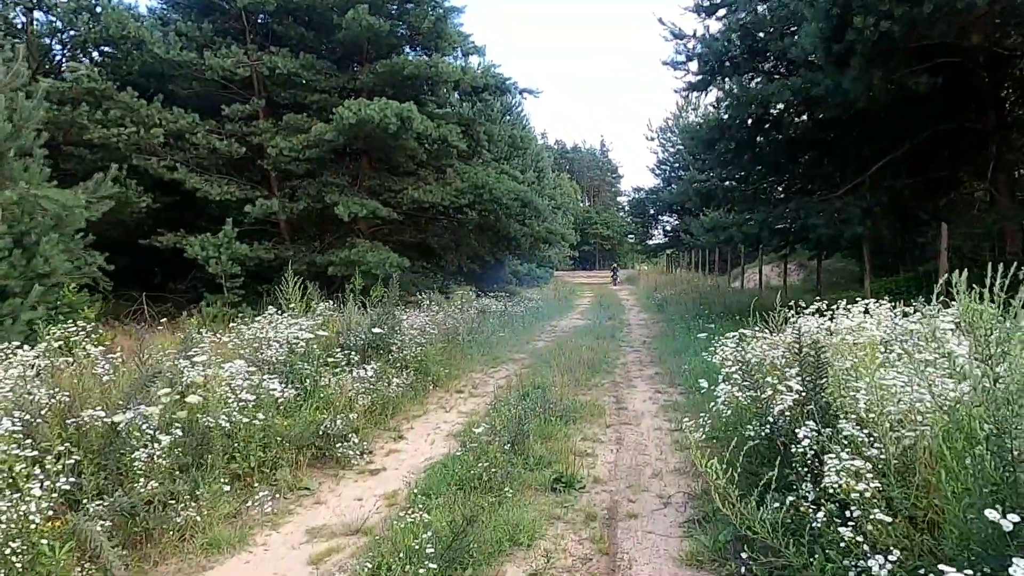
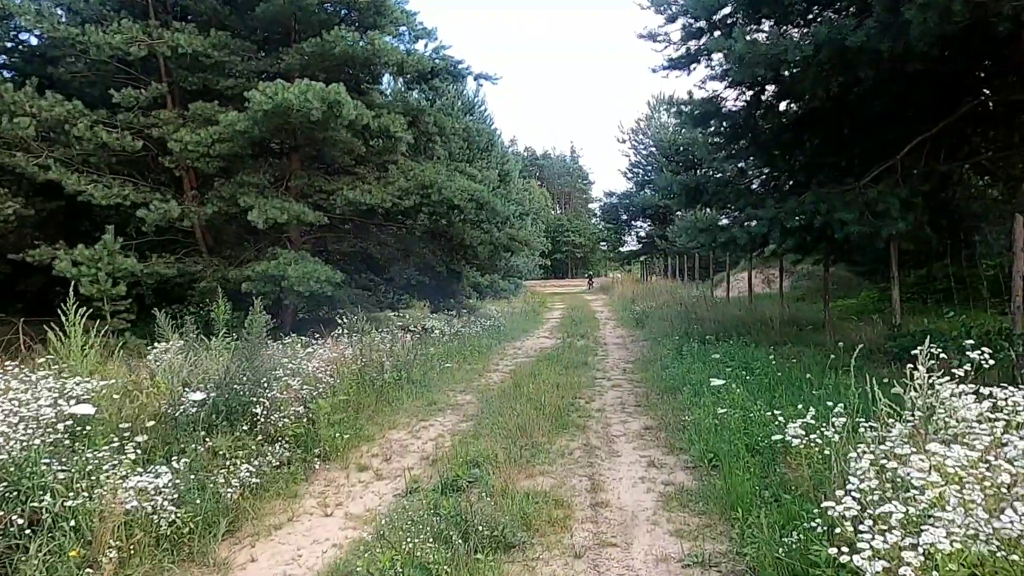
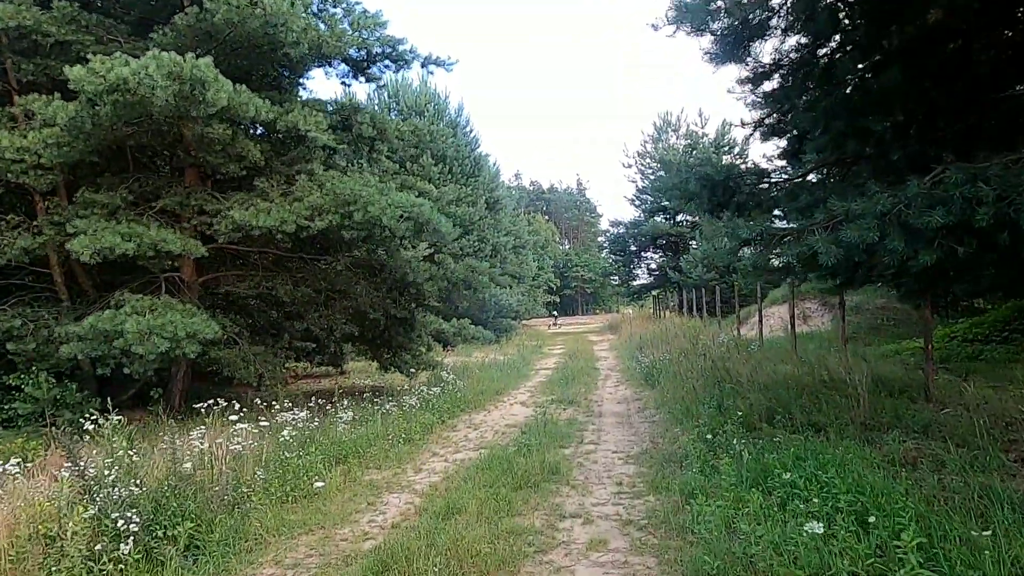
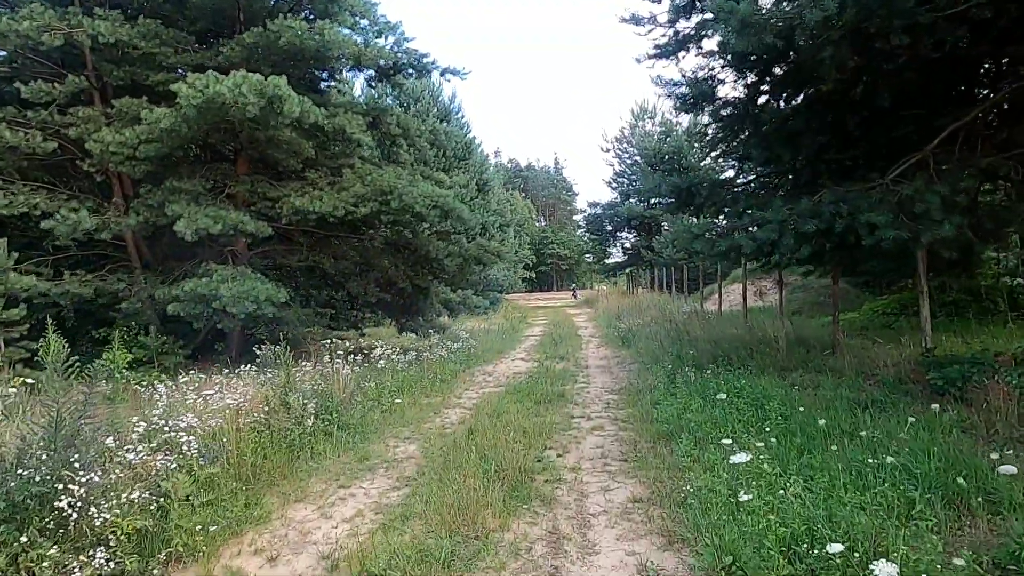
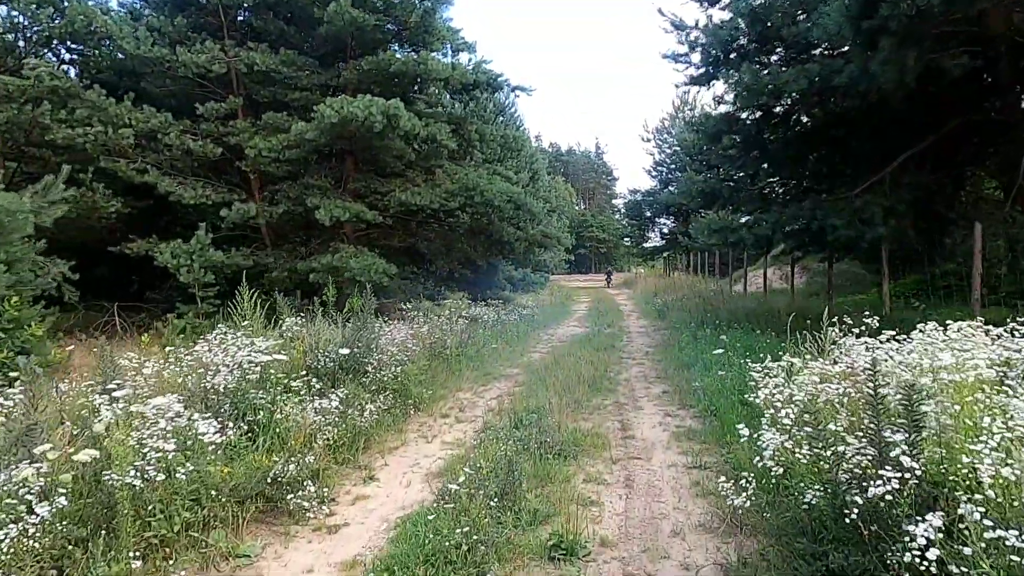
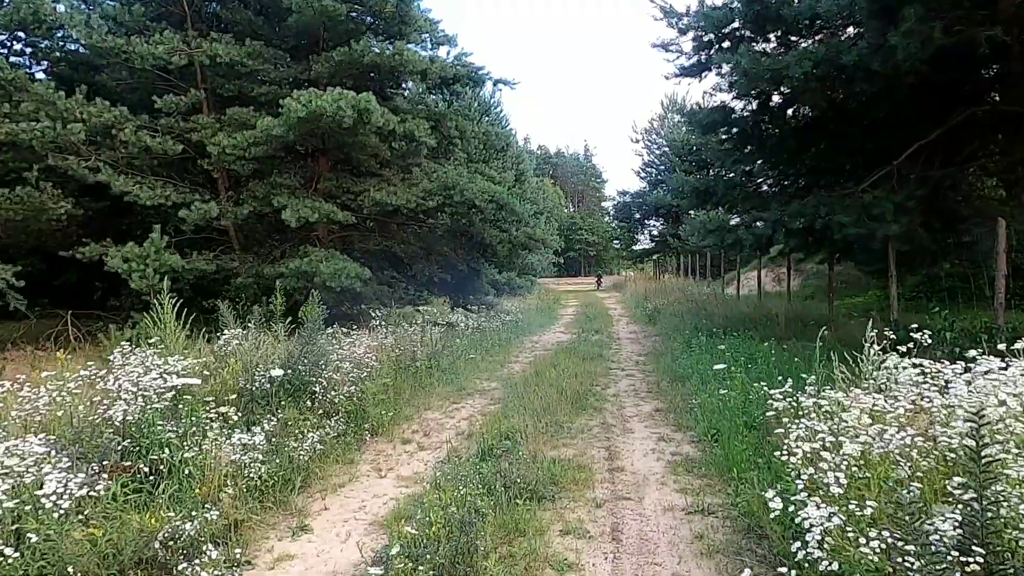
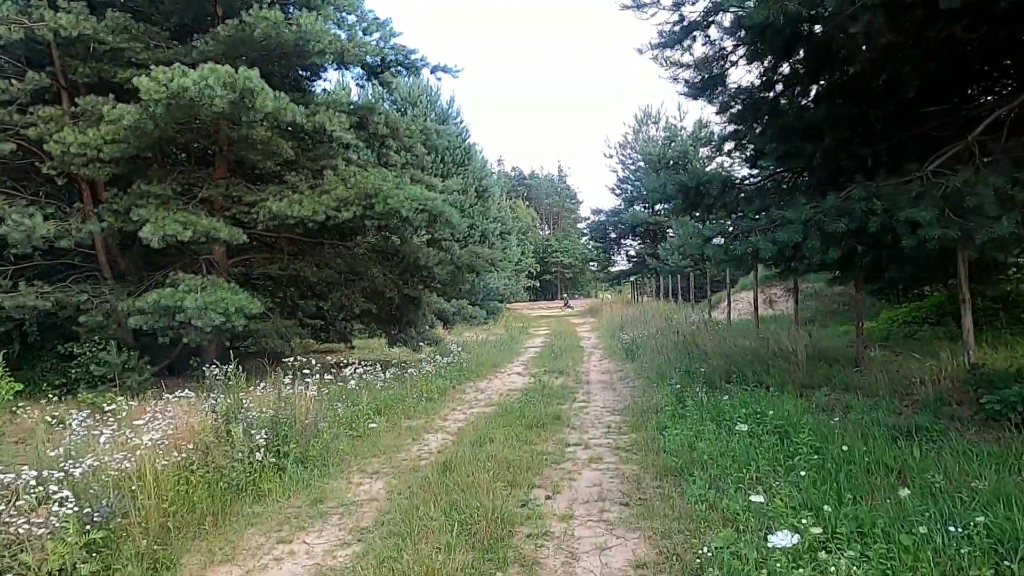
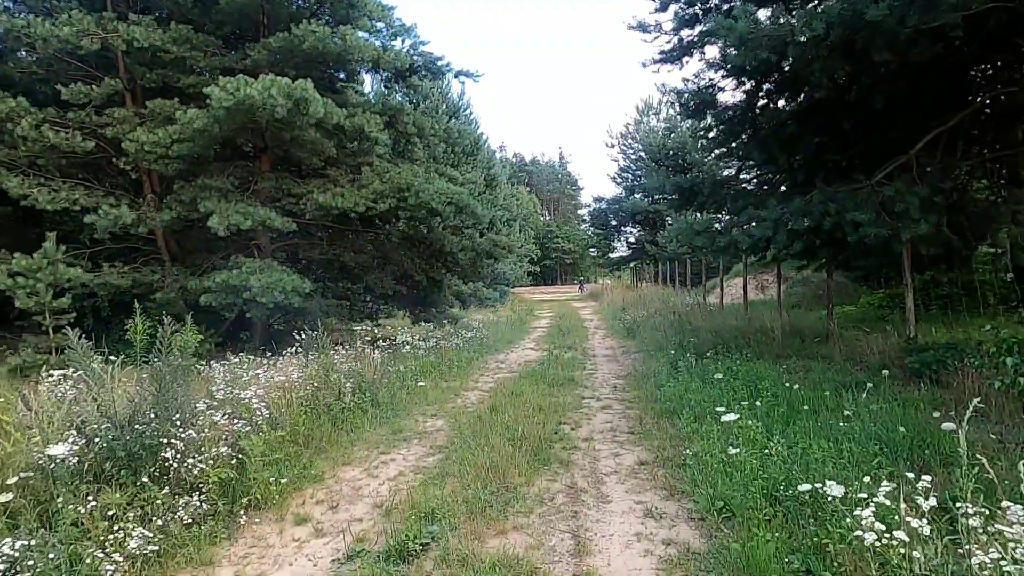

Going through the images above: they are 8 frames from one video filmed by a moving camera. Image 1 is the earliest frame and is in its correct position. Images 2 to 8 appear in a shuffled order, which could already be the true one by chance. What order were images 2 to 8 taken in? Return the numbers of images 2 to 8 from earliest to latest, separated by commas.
5, 6, 2, 8, 4, 7, 3
